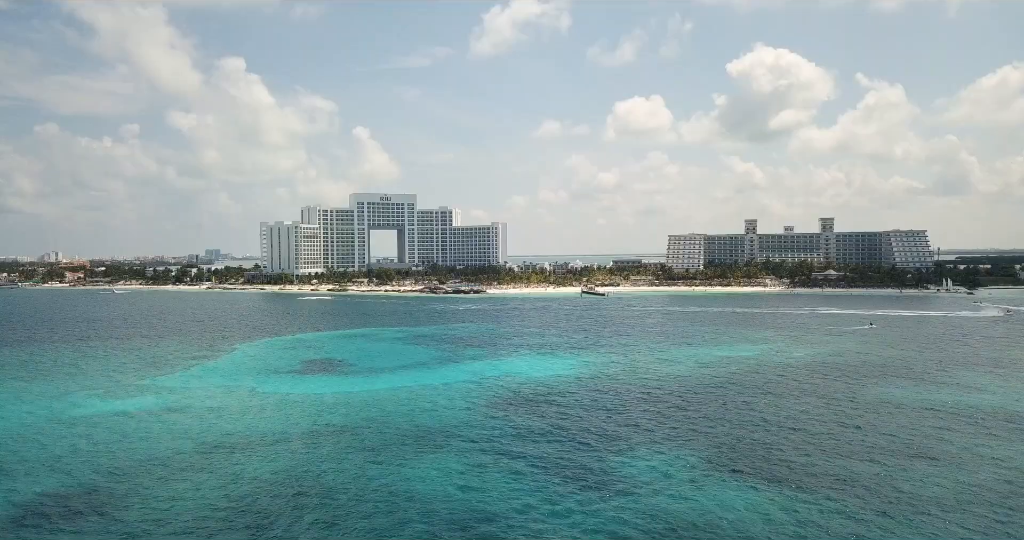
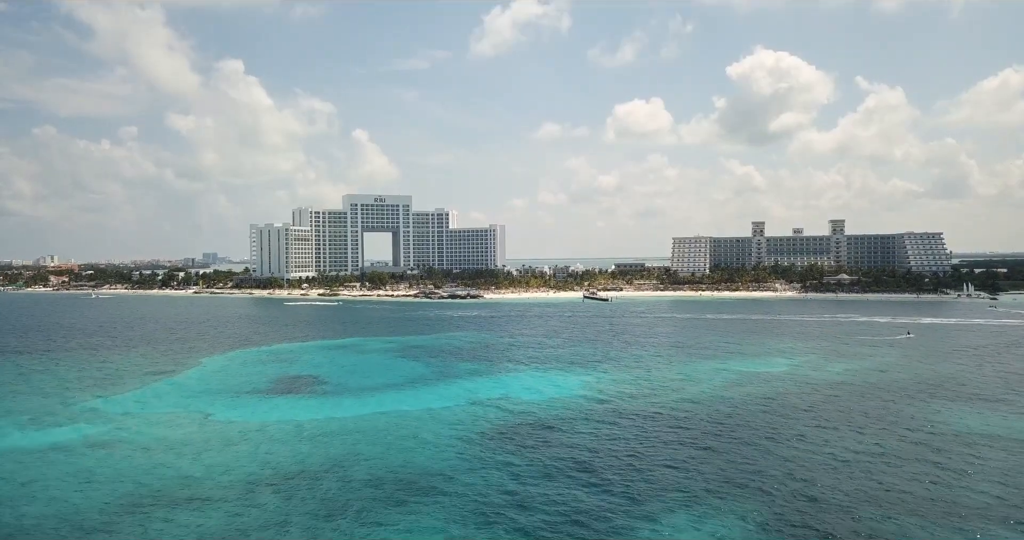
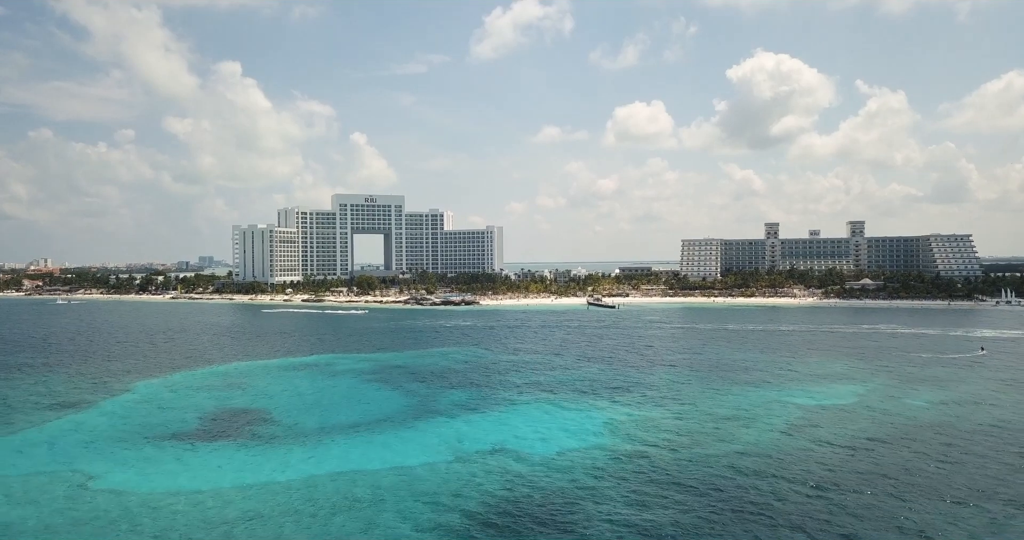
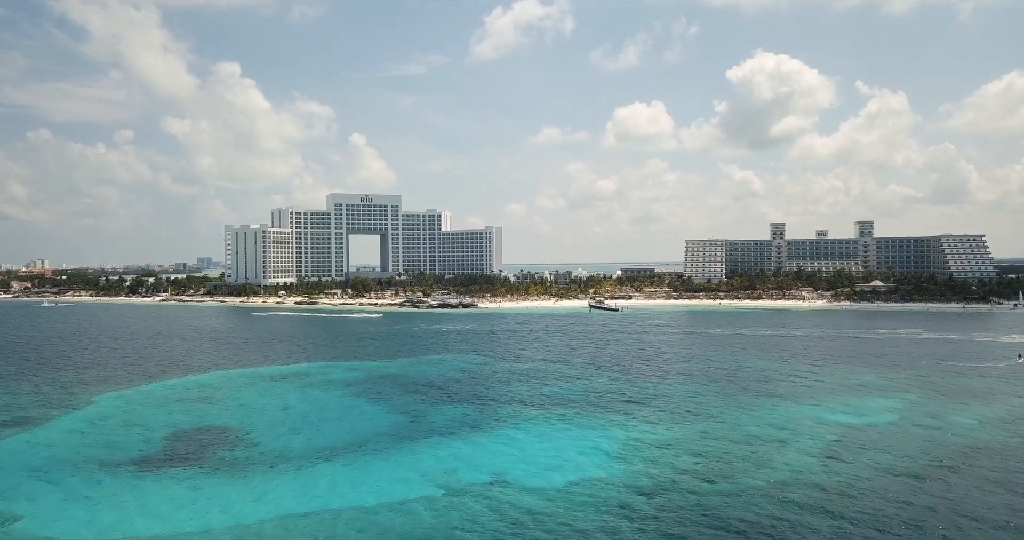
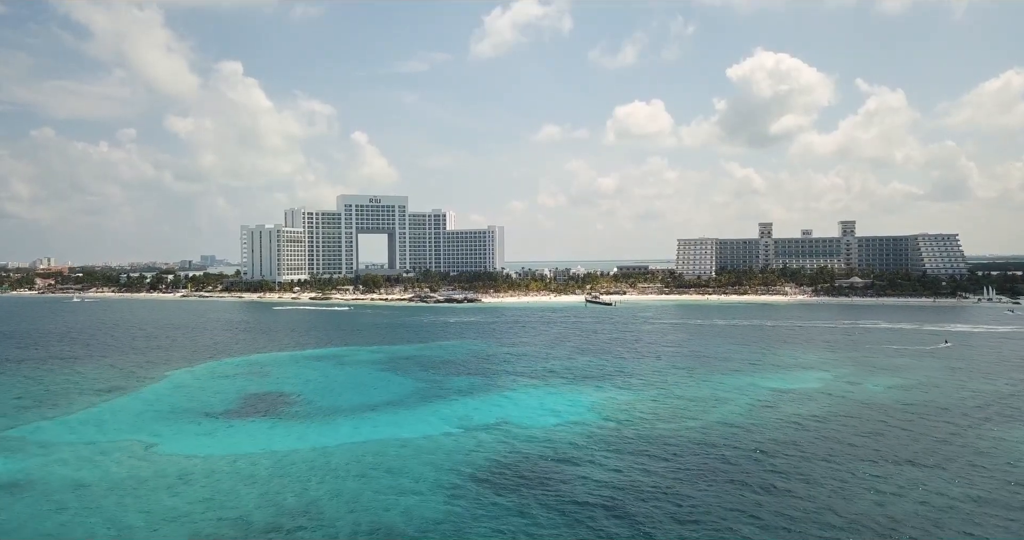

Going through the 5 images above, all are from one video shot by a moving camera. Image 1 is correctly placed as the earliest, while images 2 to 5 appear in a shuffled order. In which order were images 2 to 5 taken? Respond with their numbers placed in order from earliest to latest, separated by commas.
2, 5, 3, 4
